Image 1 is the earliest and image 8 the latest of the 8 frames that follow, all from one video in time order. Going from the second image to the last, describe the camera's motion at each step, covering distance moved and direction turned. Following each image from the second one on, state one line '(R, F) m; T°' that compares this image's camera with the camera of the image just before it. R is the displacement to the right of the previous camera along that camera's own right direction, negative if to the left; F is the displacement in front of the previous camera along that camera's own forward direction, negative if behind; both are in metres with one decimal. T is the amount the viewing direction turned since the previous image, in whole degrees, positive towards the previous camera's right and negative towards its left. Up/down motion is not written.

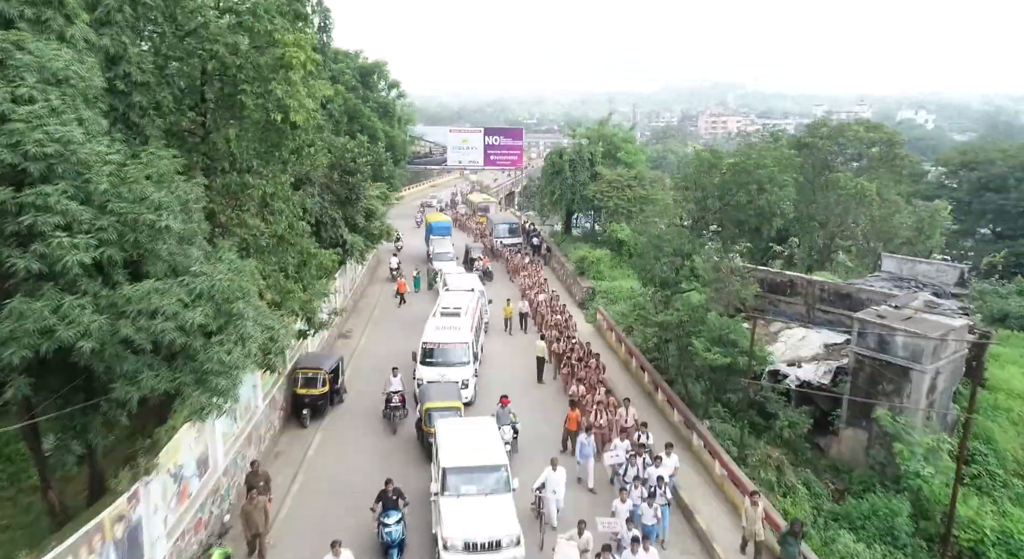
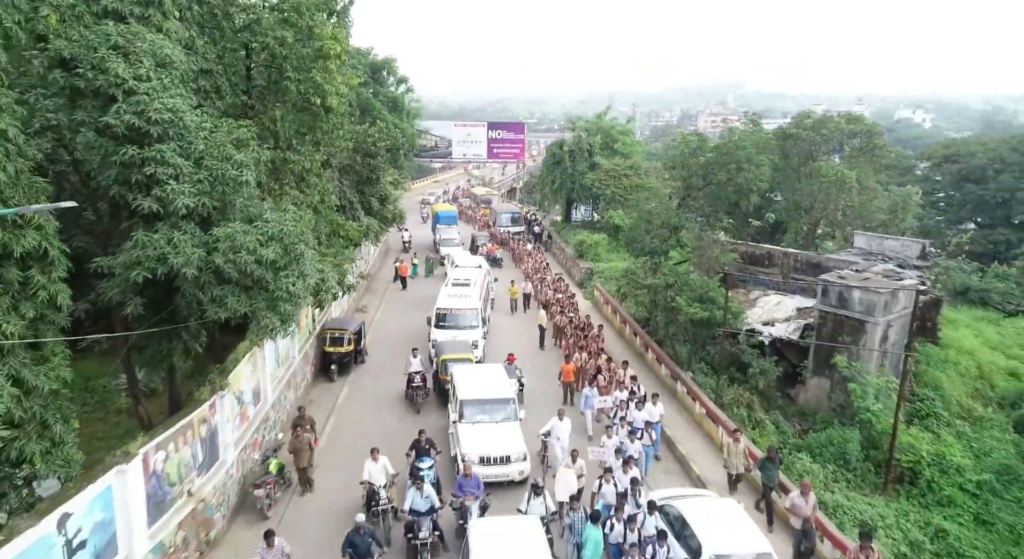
(-0.2, -2.2) m; 0°
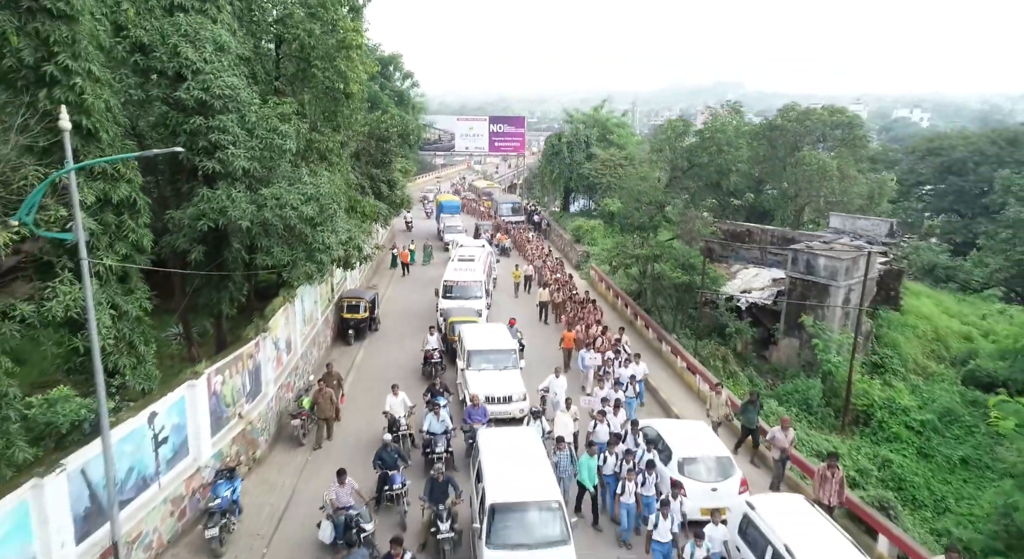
(-0.1, -2.0) m; 0°
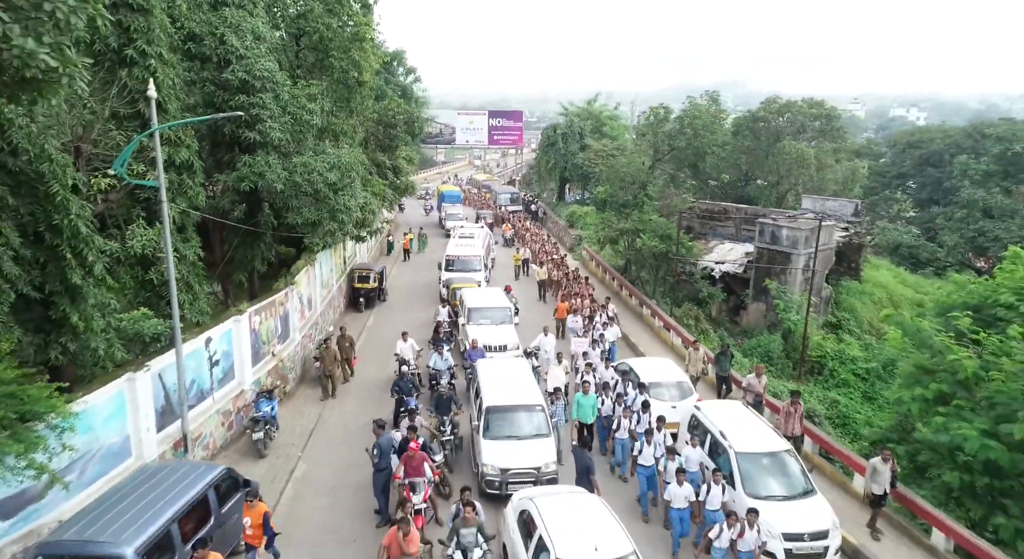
(+0.1, -2.2) m; 0°
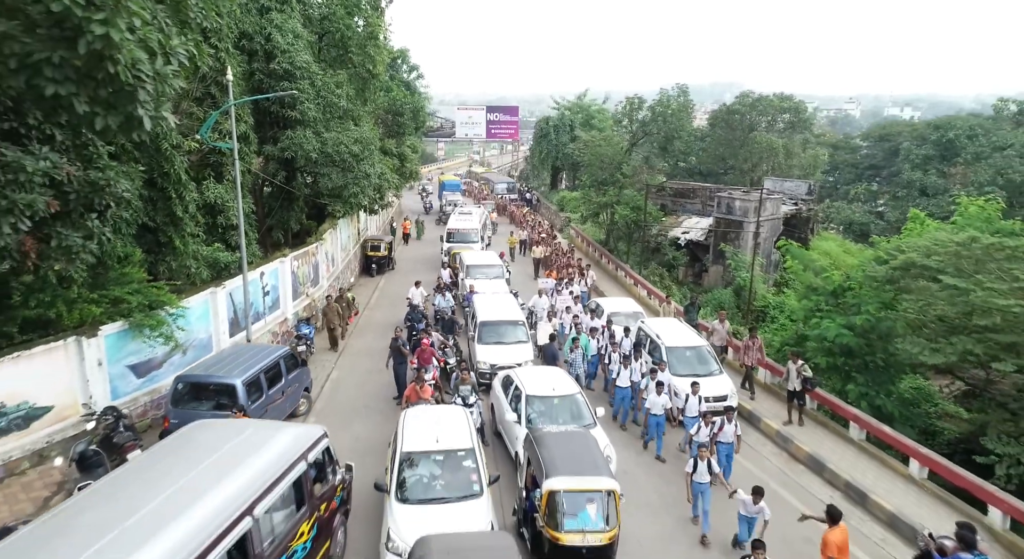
(+0.2, -3.5) m; 0°
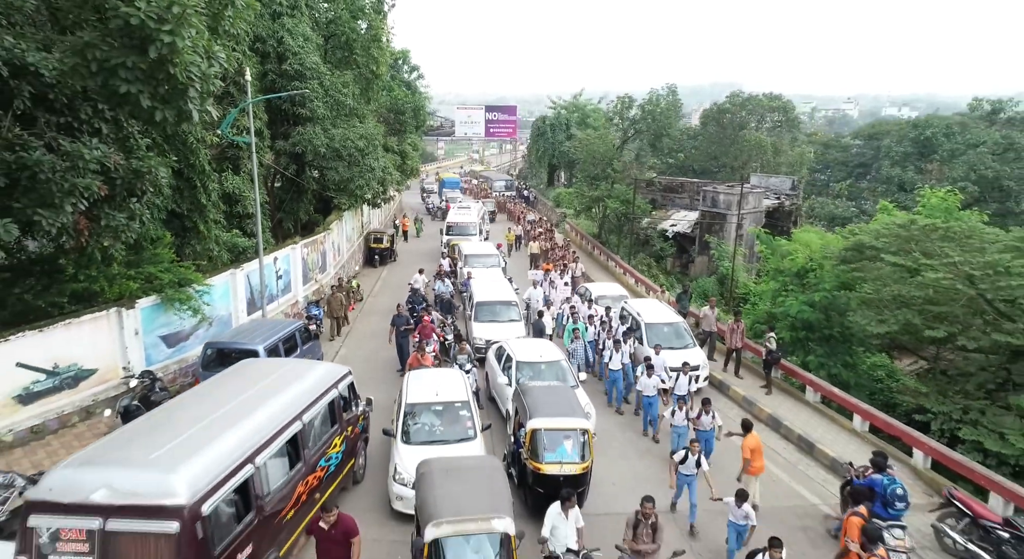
(+0.1, -1.4) m; 0°
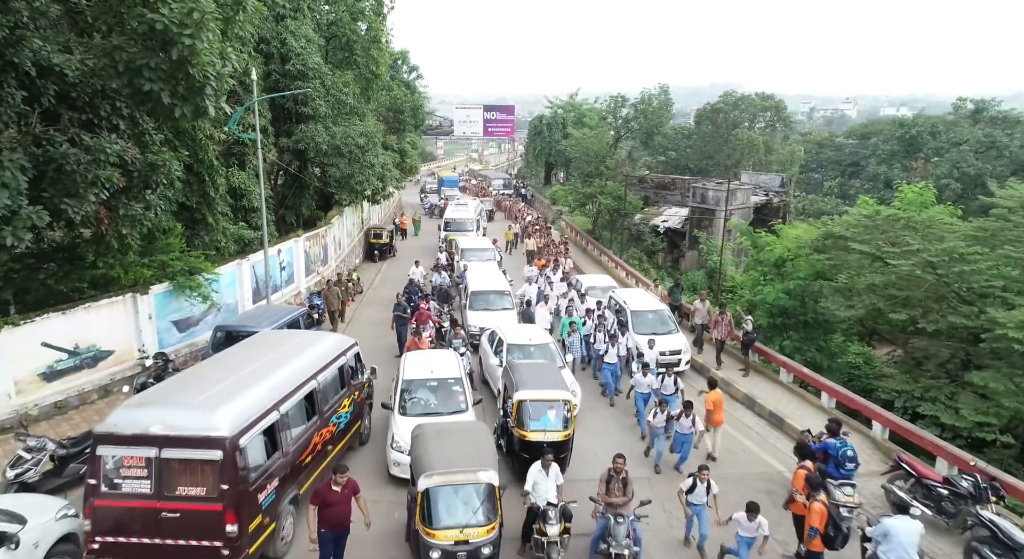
(+0.2, -0.8) m; 0°
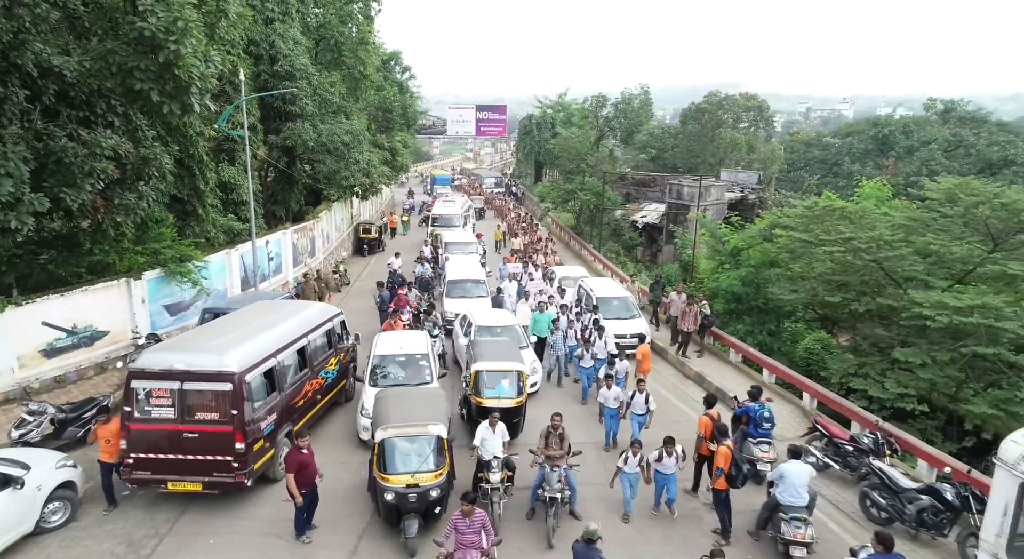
(+0.6, -1.0) m; 0°
